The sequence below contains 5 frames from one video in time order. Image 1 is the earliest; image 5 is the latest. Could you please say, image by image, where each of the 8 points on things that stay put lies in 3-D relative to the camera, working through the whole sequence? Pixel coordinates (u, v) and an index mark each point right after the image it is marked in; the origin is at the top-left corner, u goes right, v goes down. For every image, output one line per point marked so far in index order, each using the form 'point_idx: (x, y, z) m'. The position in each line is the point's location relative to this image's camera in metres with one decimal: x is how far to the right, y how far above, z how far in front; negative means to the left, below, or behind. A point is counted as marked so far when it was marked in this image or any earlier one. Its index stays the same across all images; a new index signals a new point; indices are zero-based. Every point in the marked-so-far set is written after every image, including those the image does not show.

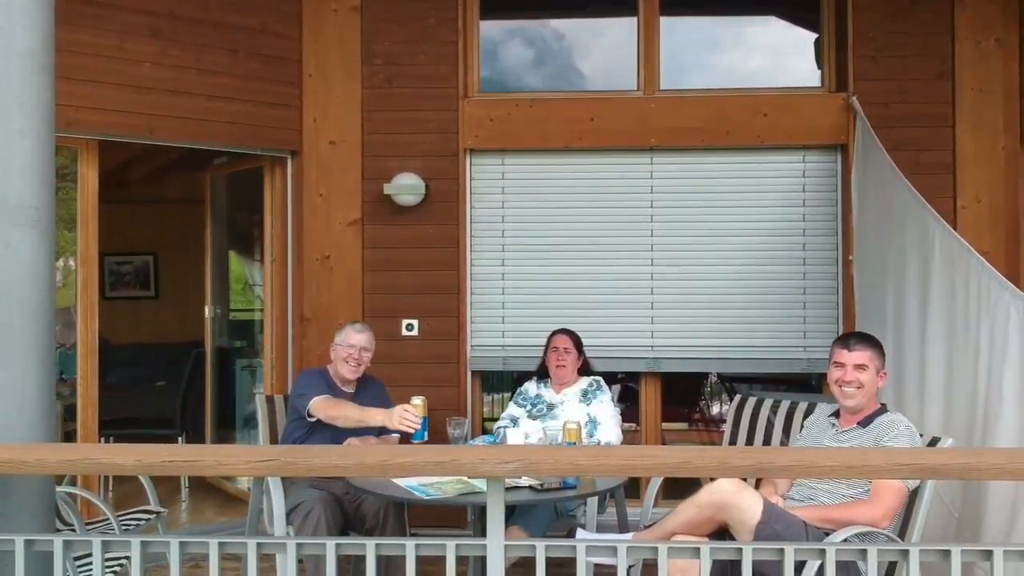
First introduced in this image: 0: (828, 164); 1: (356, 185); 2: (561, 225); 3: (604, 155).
0: (+1.4, +0.6, +4.5) m
1: (-0.7, +0.5, +4.6) m
2: (+0.2, +0.3, +4.6) m
3: (+0.4, +0.6, +4.6) m
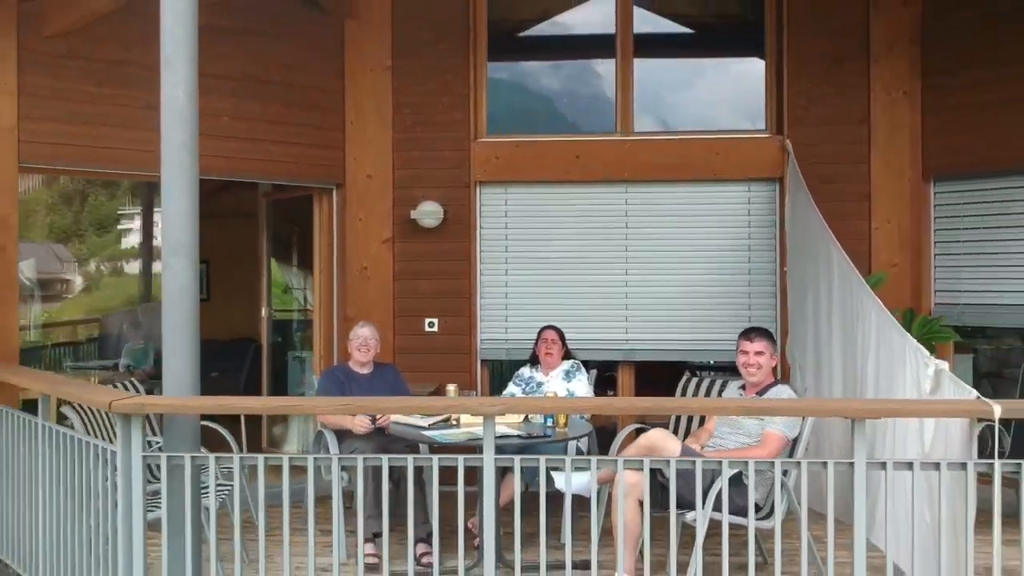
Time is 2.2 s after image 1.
0: (+1.4, +0.5, +5.6) m
1: (-0.7, +0.4, +5.7) m
2: (+0.2, +0.3, +5.7) m
3: (+0.4, +0.6, +5.7) m
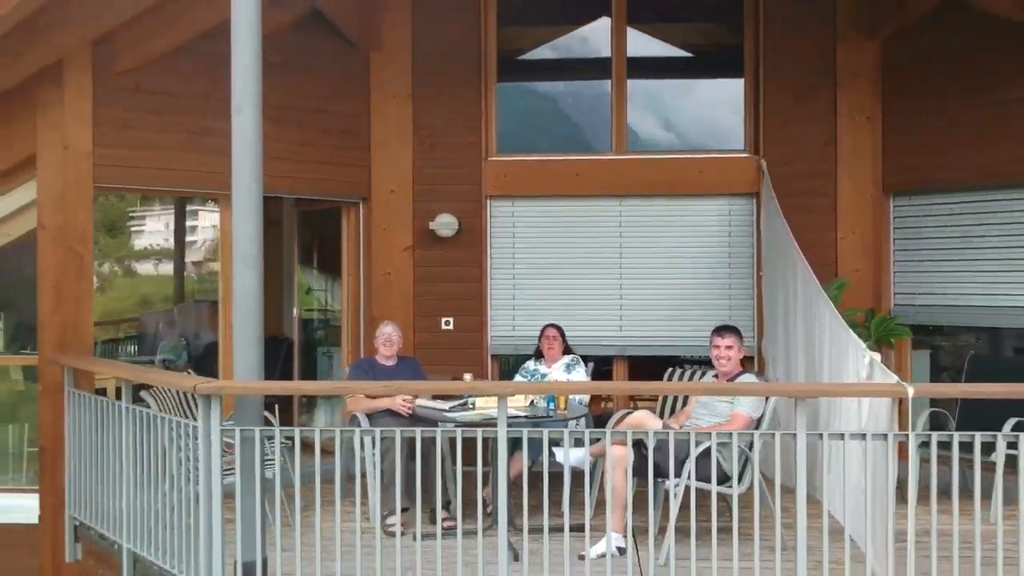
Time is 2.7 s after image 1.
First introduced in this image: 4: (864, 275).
0: (+1.5, +0.5, +6.3) m
1: (-0.7, +0.4, +6.4) m
2: (+0.3, +0.2, +6.4) m
3: (+0.5, +0.6, +6.4) m
4: (+2.2, +0.1, +6.1) m
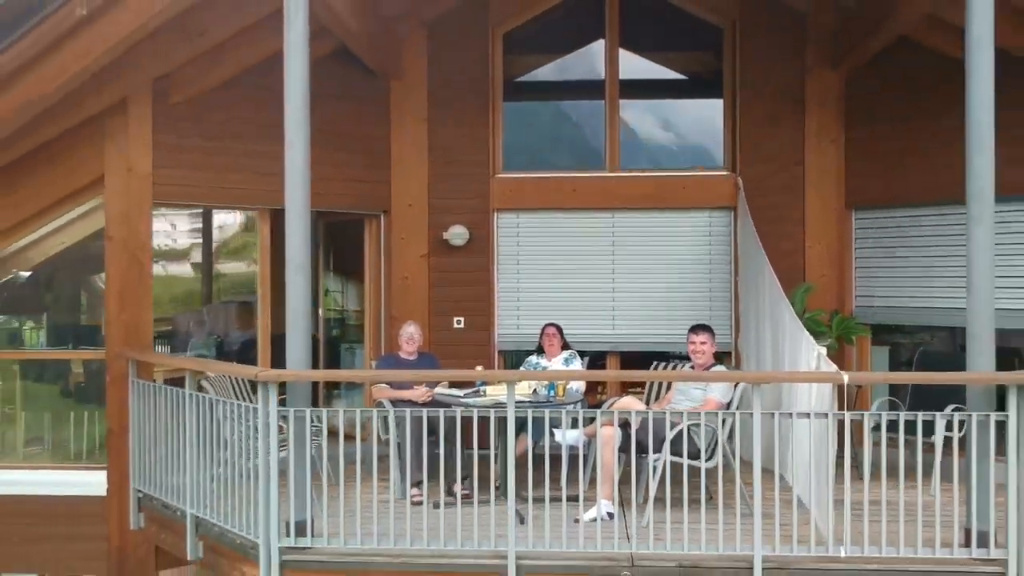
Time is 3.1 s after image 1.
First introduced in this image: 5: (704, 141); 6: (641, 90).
0: (+1.5, +0.5, +7.0) m
1: (-0.6, +0.4, +7.1) m
2: (+0.3, +0.2, +7.2) m
3: (+0.5, +0.5, +7.1) m
4: (+2.2, +0.1, +6.9) m
5: (+1.4, +1.0, +7.1) m
6: (+0.9, +1.4, +7.2) m
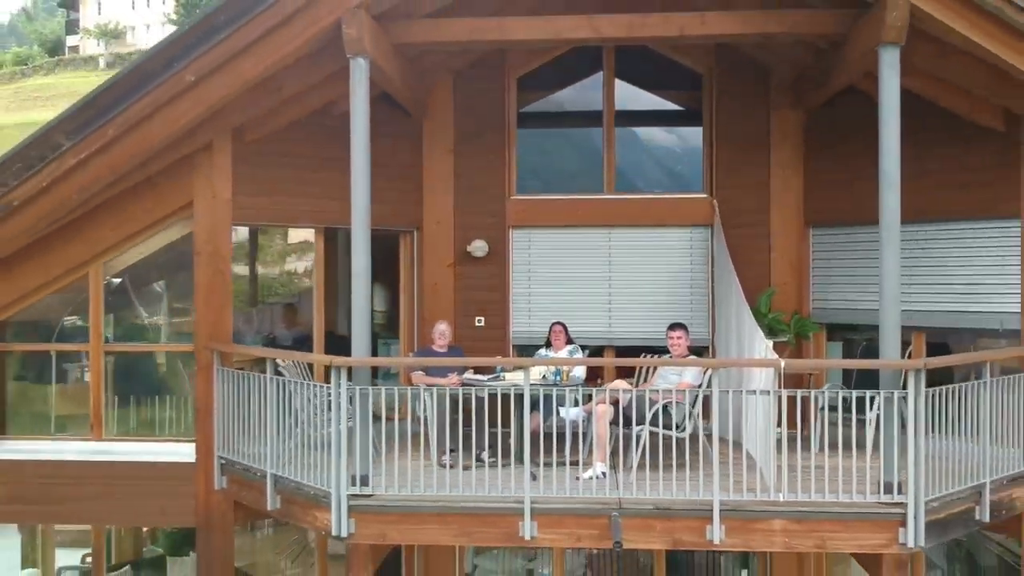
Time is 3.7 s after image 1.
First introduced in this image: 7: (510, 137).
0: (+1.6, +0.5, +8.4) m
1: (-0.5, +0.4, +8.5) m
2: (+0.4, +0.2, +8.5) m
3: (+0.6, +0.5, +8.5) m
4: (+2.3, 0.0, +8.2) m
5: (+1.5, +1.0, +8.5) m
6: (+1.0, +1.4, +8.5) m
7: (0.0, +1.3, +8.5) m
